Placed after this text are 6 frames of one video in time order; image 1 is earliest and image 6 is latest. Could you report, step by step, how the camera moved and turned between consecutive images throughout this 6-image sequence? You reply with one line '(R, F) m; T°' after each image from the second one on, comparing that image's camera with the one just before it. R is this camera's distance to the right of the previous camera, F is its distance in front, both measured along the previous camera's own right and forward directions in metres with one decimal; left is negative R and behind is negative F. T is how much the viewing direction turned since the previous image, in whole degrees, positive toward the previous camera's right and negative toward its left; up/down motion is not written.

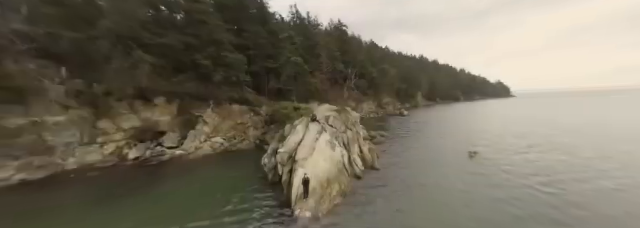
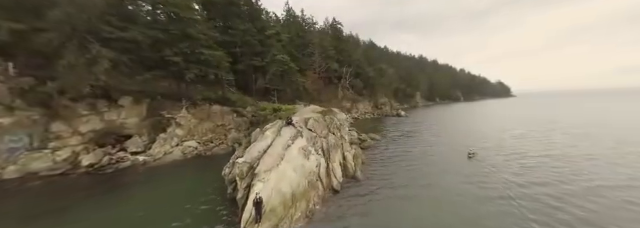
(+1.8, +1.9) m; 0°
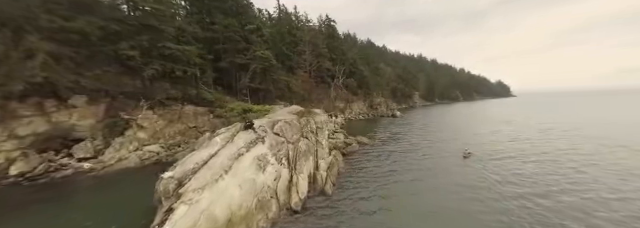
(+2.2, +2.1) m; 0°
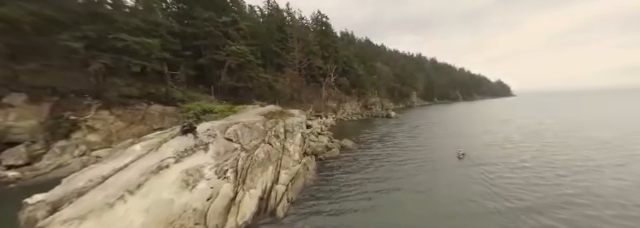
(+2.4, +2.2) m; 0°
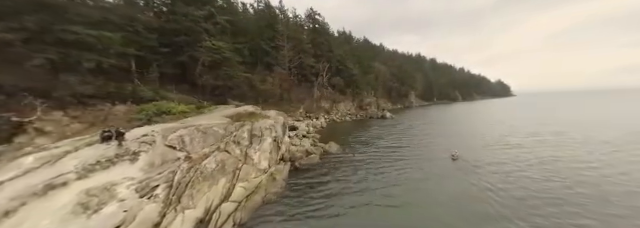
(+2.0, +1.9) m; 0°
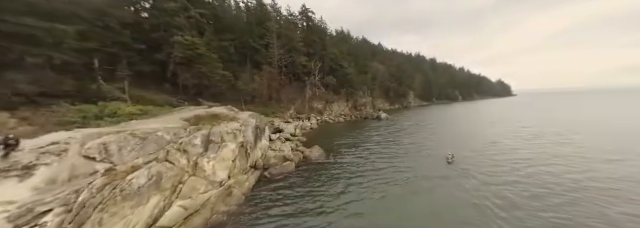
(+1.9, +1.8) m; 0°
